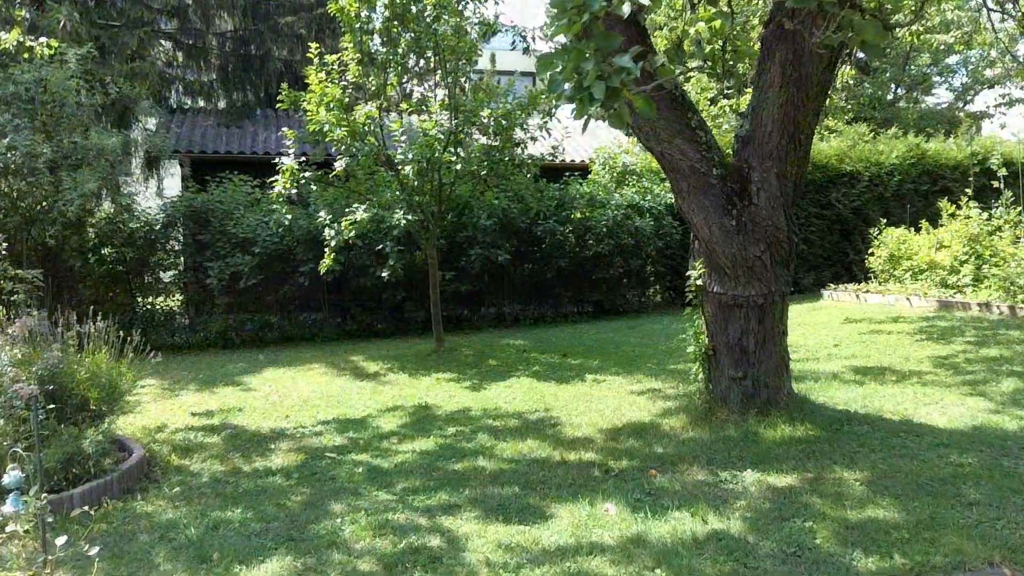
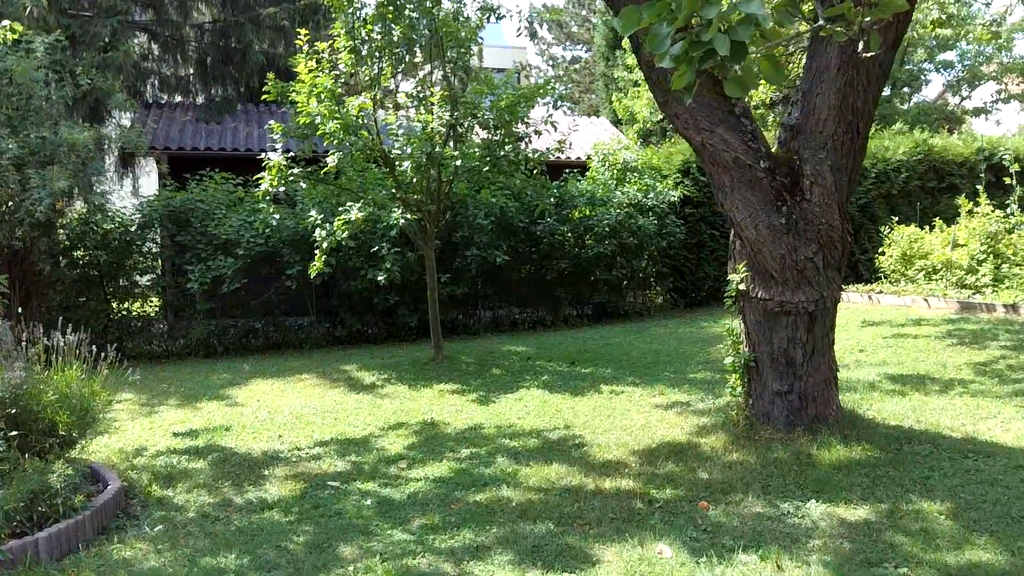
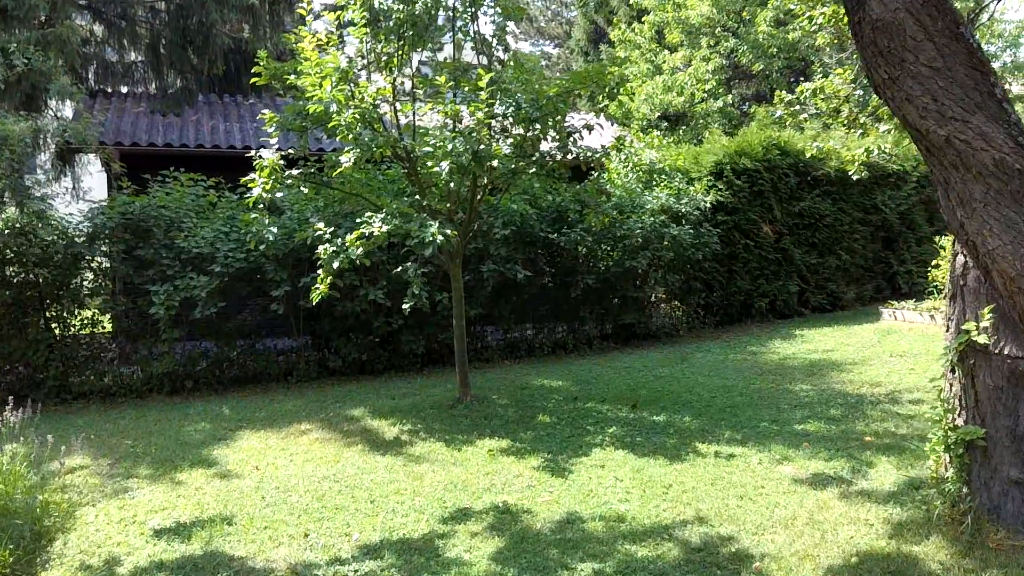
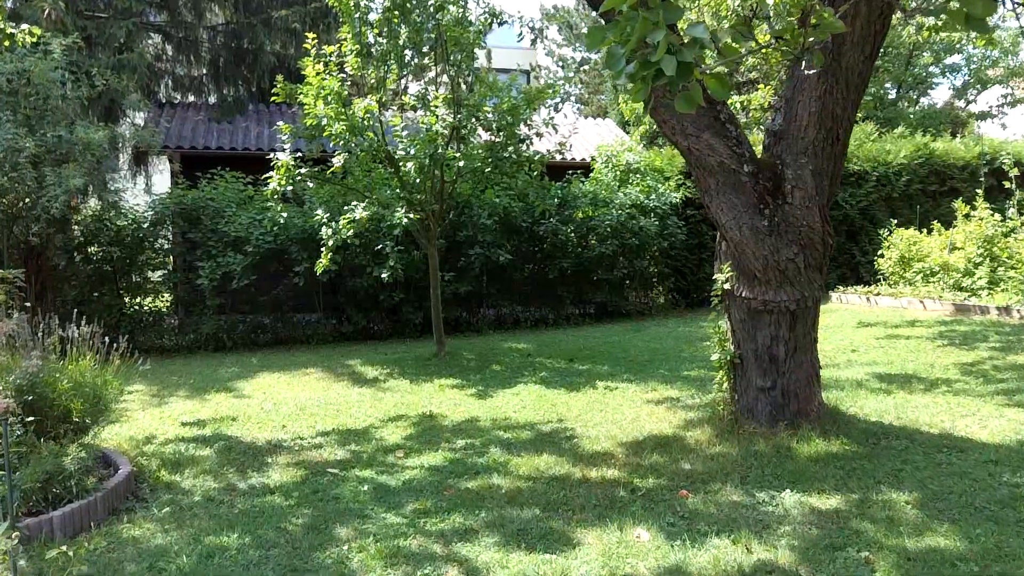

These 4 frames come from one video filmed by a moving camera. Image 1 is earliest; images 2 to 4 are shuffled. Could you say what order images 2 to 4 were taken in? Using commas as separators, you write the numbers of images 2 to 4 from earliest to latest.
4, 2, 3
